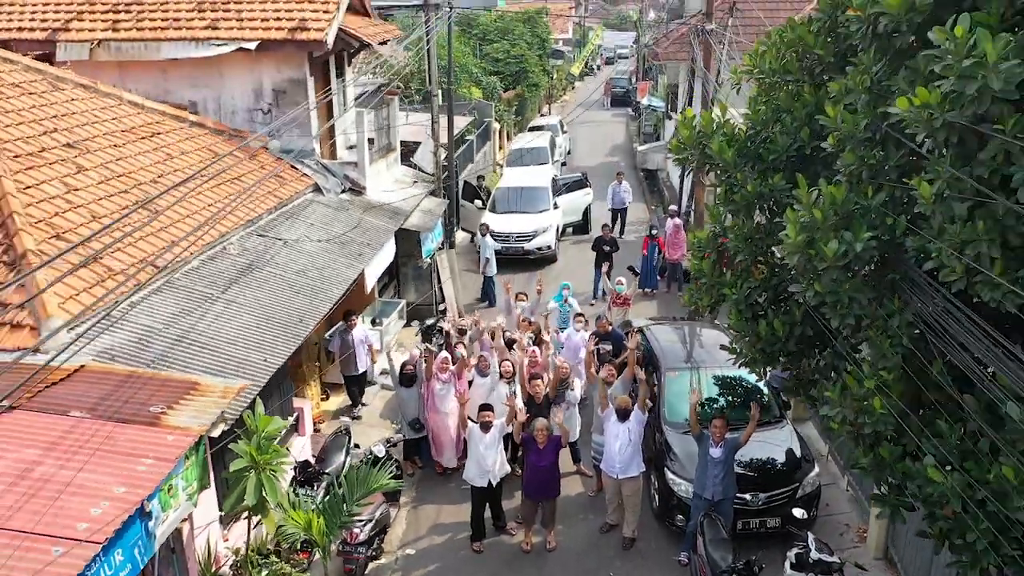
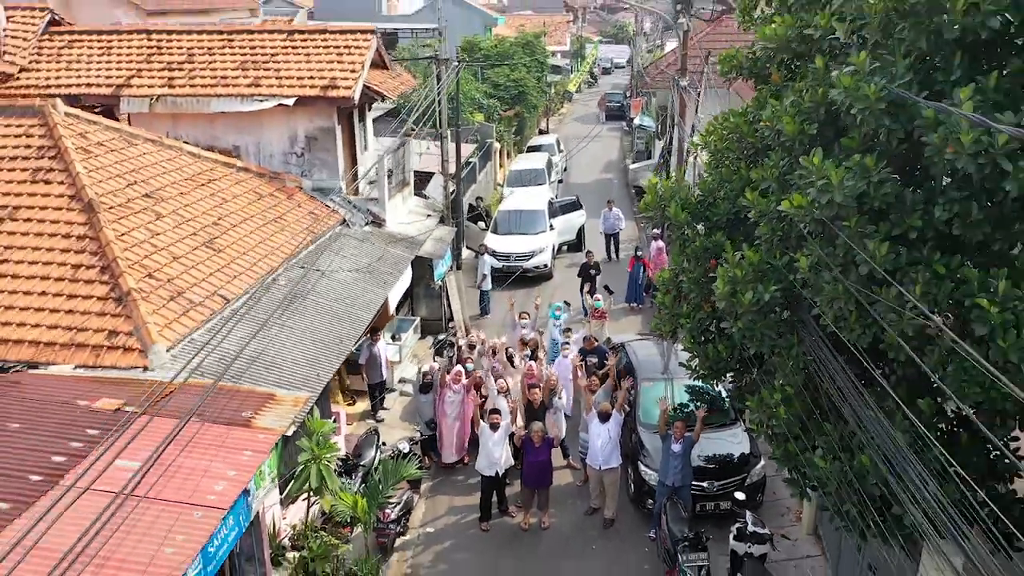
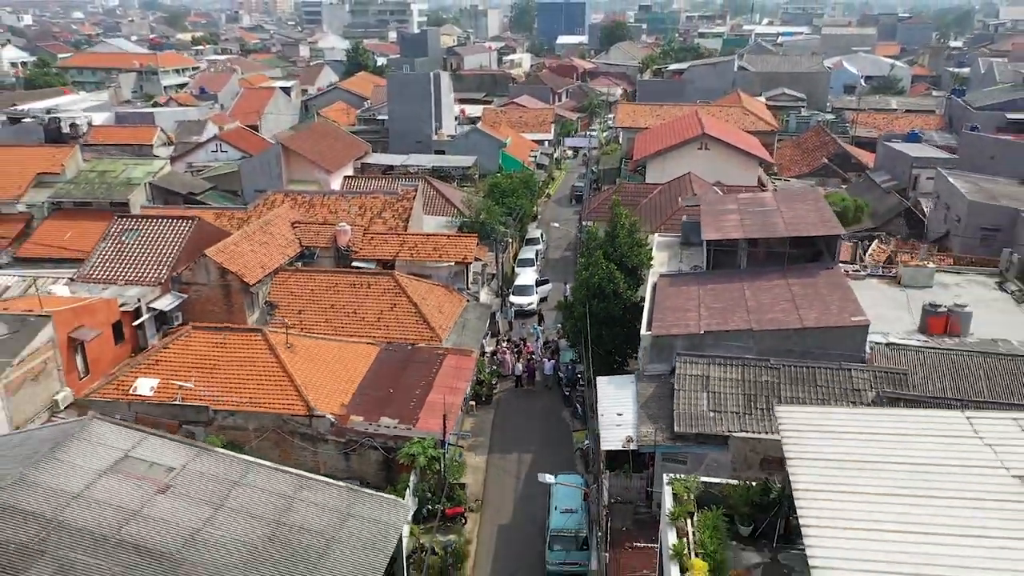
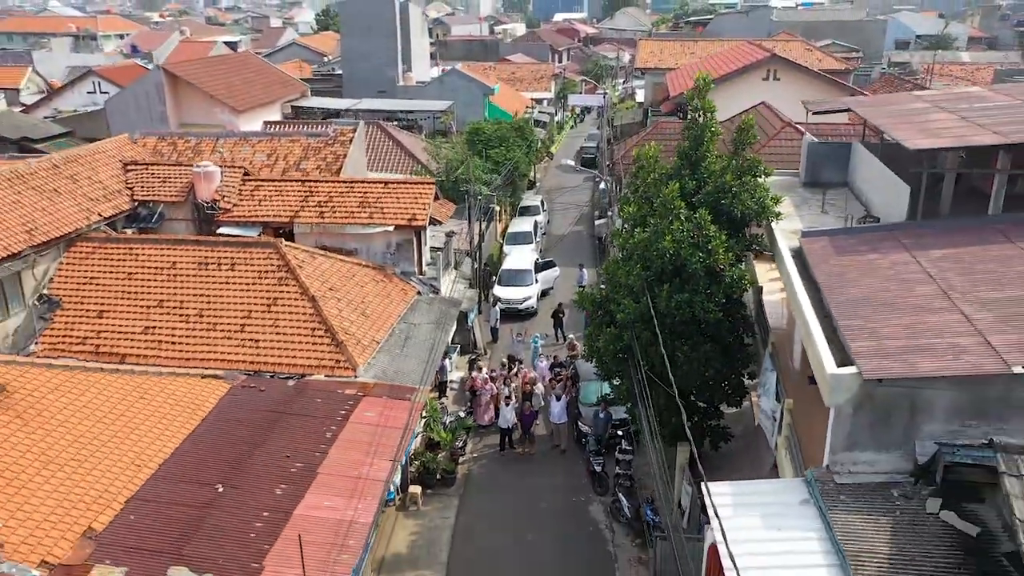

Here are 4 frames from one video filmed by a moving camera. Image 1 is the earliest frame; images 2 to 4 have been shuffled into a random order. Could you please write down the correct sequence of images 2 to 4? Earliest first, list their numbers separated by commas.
2, 4, 3
